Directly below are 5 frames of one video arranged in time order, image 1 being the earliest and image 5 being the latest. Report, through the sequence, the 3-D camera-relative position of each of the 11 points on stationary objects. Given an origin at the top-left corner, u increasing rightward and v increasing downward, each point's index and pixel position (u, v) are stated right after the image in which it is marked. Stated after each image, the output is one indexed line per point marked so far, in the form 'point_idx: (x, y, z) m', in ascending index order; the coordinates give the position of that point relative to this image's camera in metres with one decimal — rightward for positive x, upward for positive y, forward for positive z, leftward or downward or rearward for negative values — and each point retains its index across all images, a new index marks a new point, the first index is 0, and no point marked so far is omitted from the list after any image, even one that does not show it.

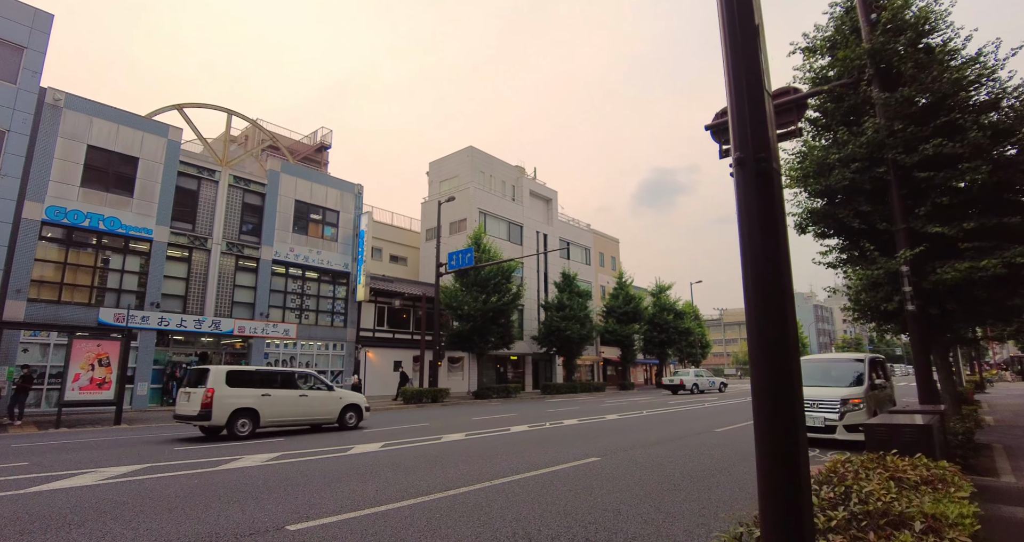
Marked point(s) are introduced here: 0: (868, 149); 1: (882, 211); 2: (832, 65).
0: (+6.2, +2.1, +9.0) m
1: (+6.5, +1.1, +9.2) m
2: (+6.4, +4.1, +10.4) m
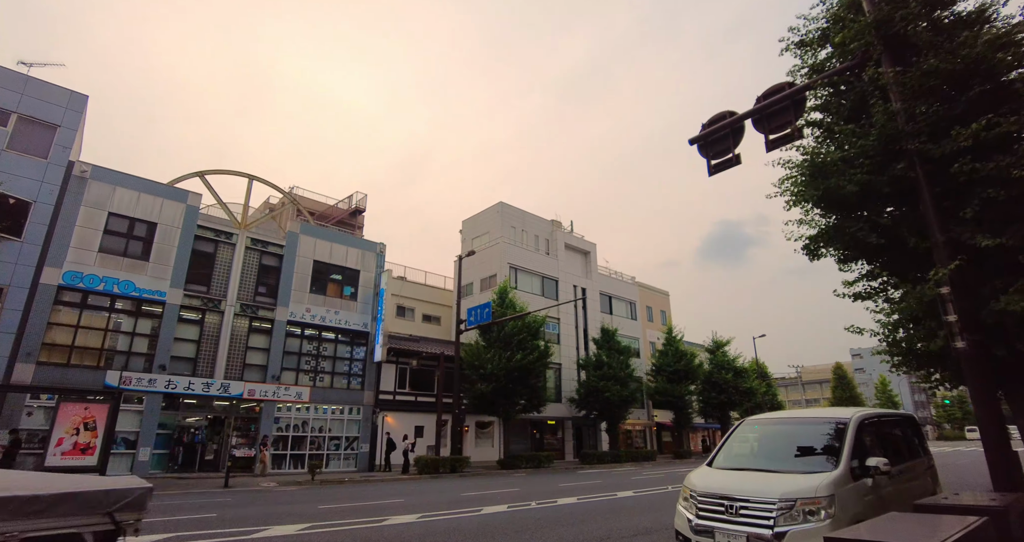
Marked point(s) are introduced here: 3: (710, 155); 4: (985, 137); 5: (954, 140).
0: (+4.9, +1.7, +6.9) m
1: (+5.3, +0.7, +6.9) m
2: (+5.2, +3.5, +8.5) m
3: (+3.6, +2.1, +9.5) m
4: (+5.6, +1.6, +6.2) m
5: (+5.4, +1.6, +6.4) m
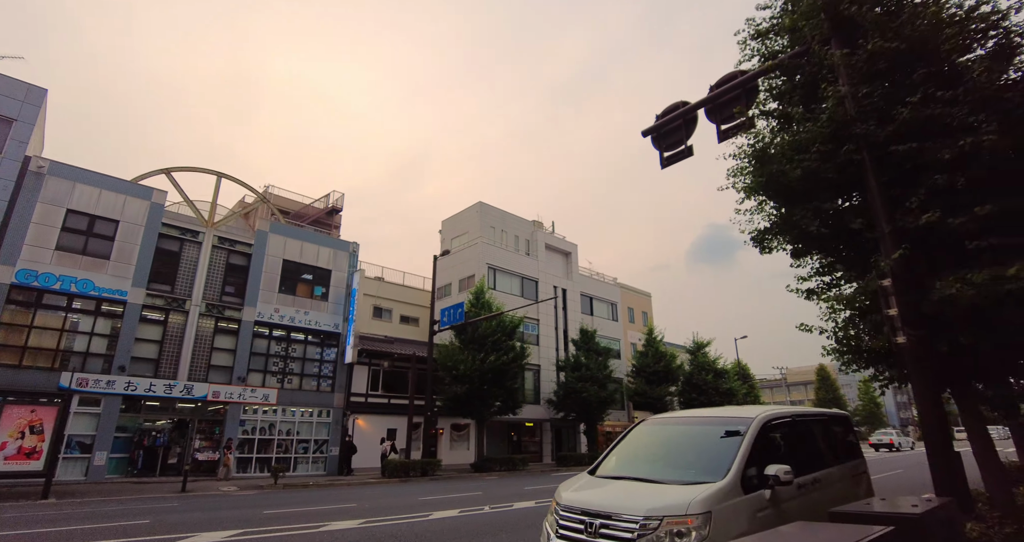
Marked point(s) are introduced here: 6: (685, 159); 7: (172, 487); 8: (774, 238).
0: (+4.0, +1.8, +6.6) m
1: (+4.3, +0.8, +6.6) m
2: (+4.3, +3.6, +8.2) m
3: (+2.6, +2.2, +9.2) m
4: (+4.7, +1.7, +5.9) m
5: (+4.5, +1.7, +6.1) m
6: (+2.9, +1.9, +8.8) m
7: (-11.7, -7.4, +18.0) m
8: (+3.9, +0.5, +7.7) m
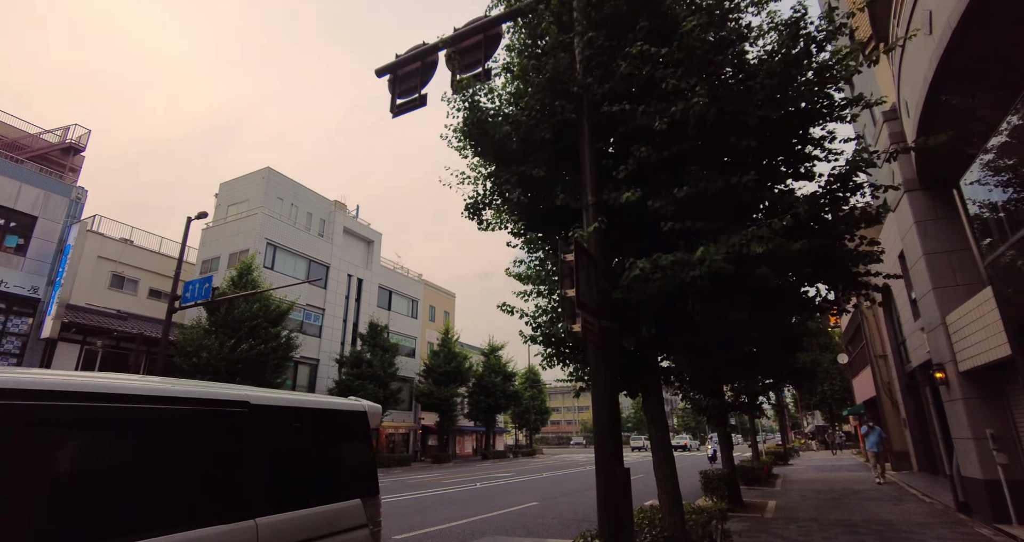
0: (+0.4, +2.1, +5.5) m
1: (+0.6, +1.0, +5.6) m
2: (+0.4, +3.8, +7.2) m
3: (-1.7, +2.6, +7.6) m
4: (+1.3, +1.9, +5.1) m
5: (+1.0, +1.9, +5.2) m
6: (-1.3, +2.3, +7.2) m
7: (-19.0, -5.2, +11.2) m
8: (-0.2, +0.8, +6.5) m
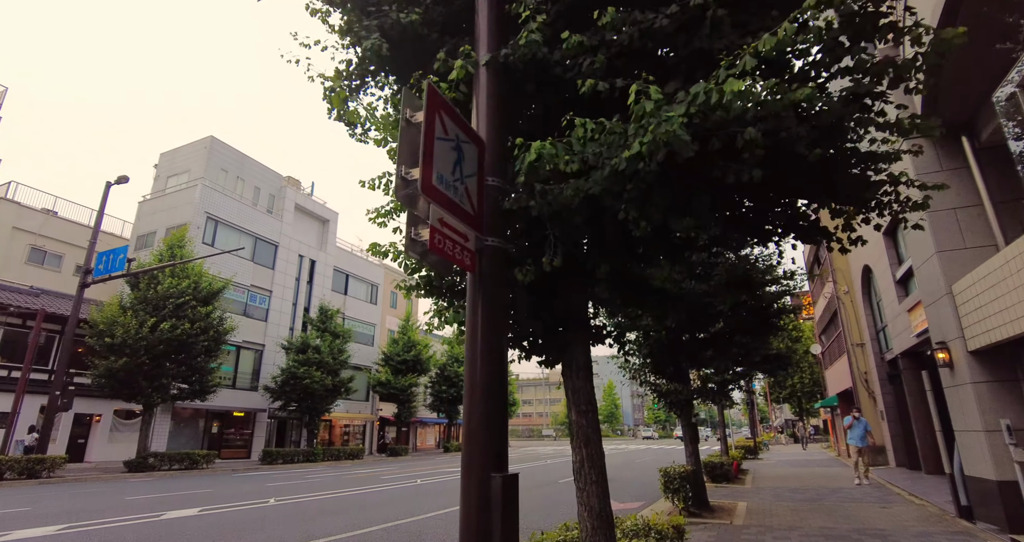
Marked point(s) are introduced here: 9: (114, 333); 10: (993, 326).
0: (-0.5, +2.7, +3.7) m
1: (-0.3, +1.6, +3.8) m
2: (-0.6, +4.5, +5.4) m
3: (-2.7, +3.3, +5.7) m
4: (+0.4, +2.5, +3.3) m
5: (+0.1, +2.5, +3.4) m
6: (-2.3, +3.0, +5.4) m
7: (-20.3, -4.1, +8.7) m
8: (-1.2, +1.4, +4.7) m
9: (-14.3, -2.3, +19.0) m
10: (+6.0, -0.7, +6.5) m
